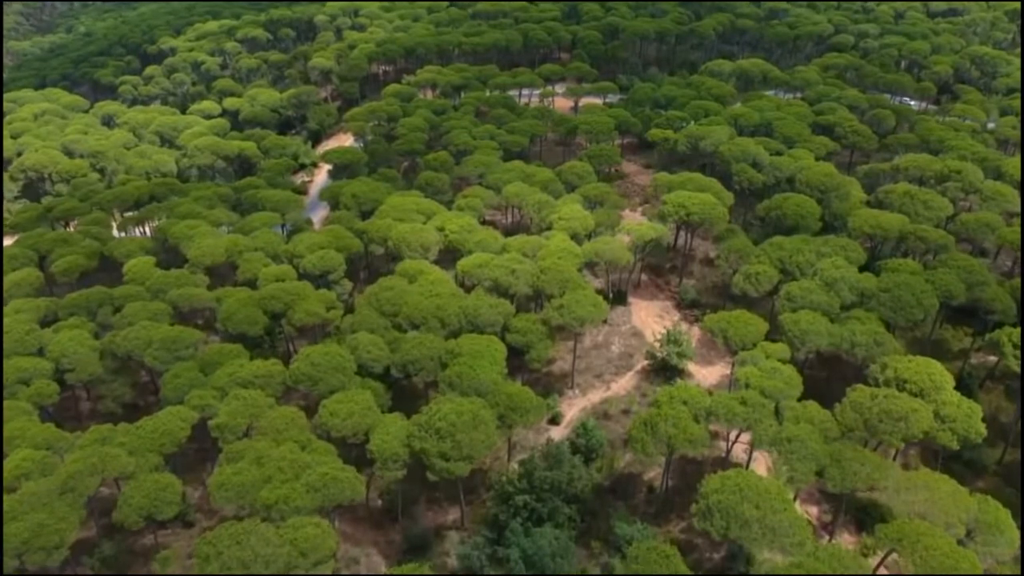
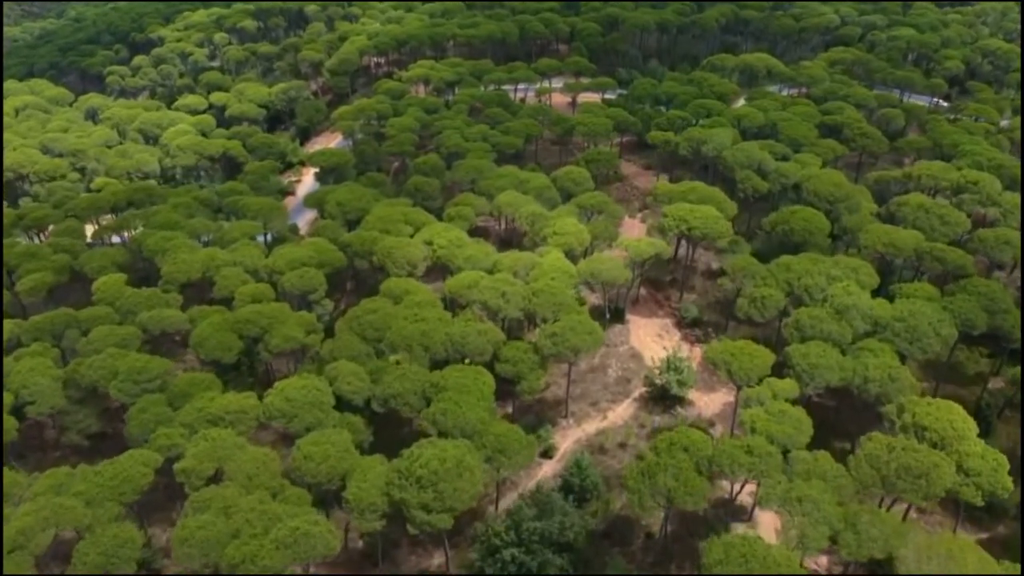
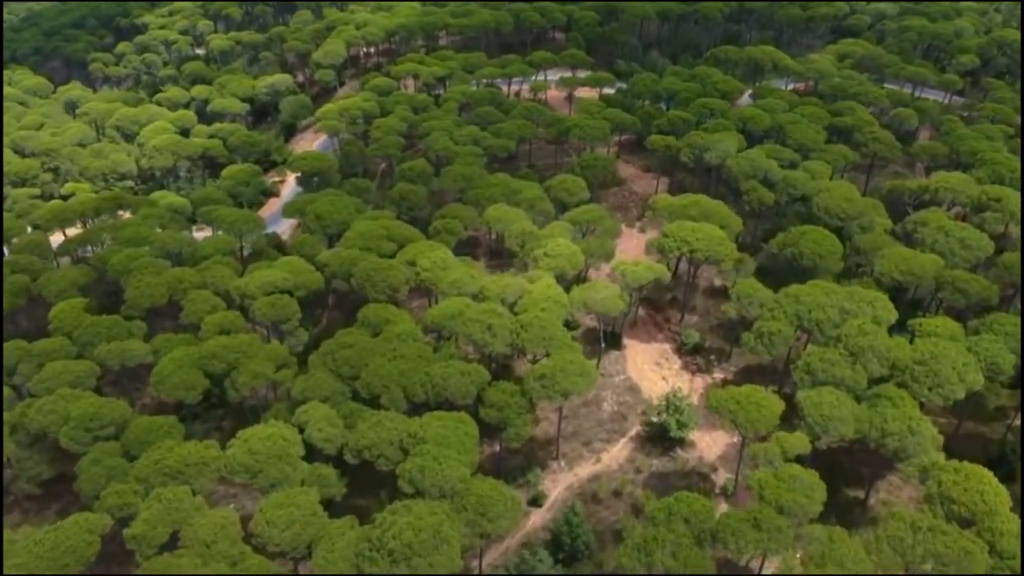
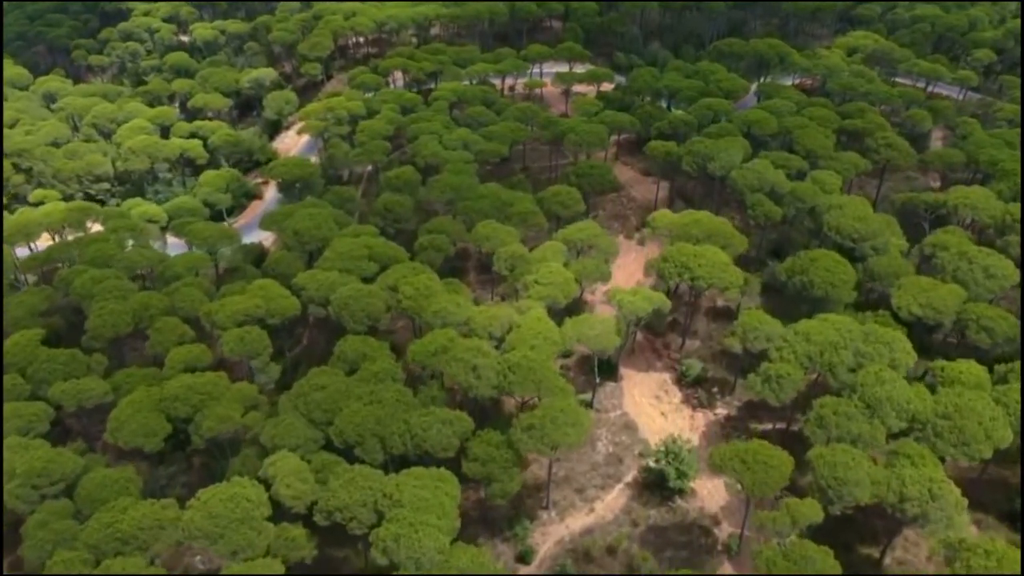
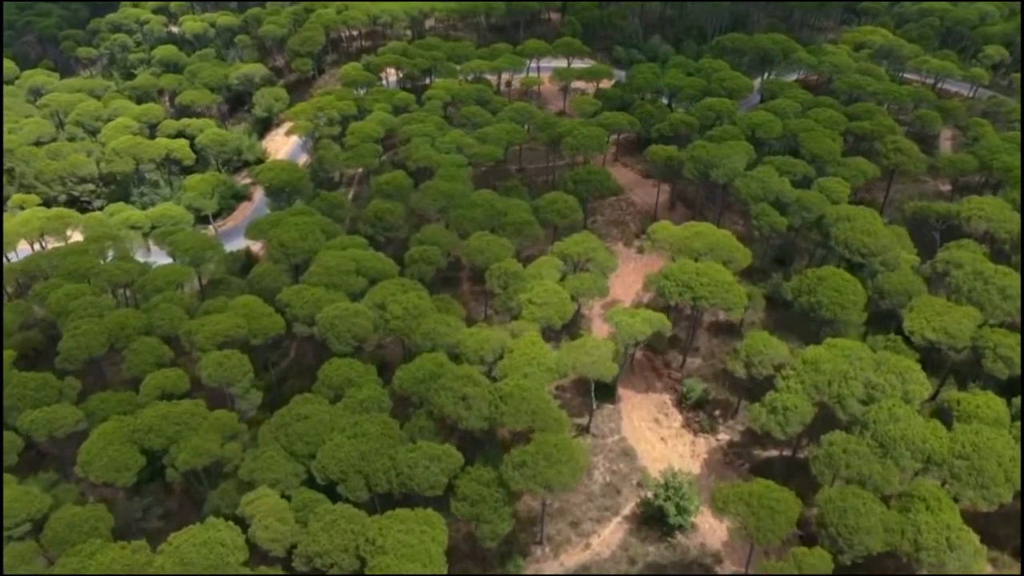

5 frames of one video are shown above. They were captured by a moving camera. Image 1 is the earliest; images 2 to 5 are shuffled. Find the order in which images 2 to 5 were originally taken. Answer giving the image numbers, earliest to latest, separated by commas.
2, 3, 4, 5
